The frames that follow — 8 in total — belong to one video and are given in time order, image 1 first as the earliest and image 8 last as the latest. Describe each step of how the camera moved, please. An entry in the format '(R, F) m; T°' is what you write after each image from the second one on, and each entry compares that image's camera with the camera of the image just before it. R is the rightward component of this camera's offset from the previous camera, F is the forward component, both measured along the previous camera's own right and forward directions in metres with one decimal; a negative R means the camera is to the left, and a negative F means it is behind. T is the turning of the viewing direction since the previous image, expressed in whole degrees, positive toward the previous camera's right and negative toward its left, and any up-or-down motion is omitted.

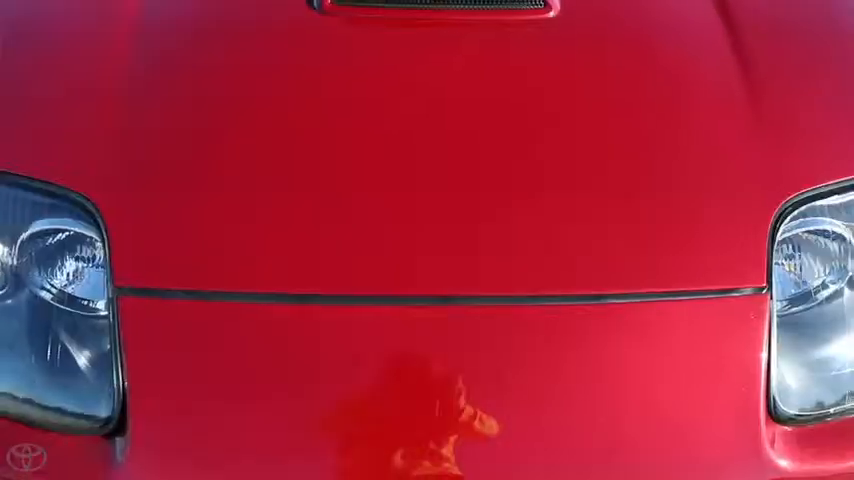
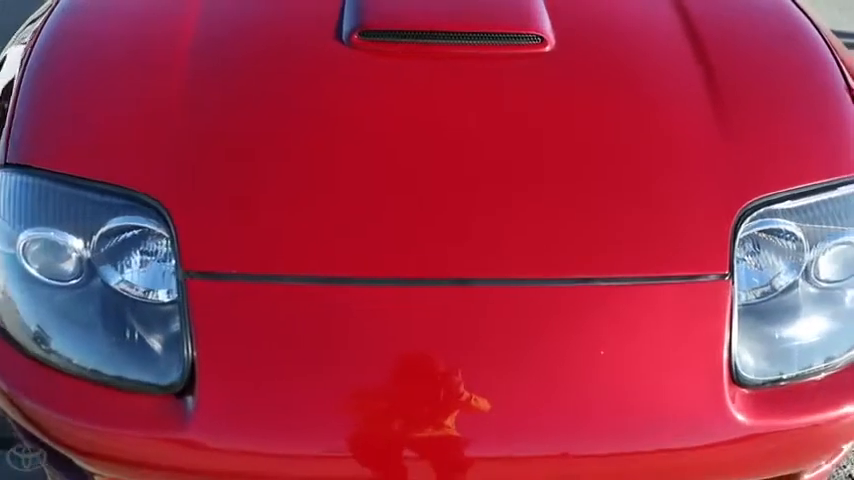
(+0.1, -0.1) m; -5°
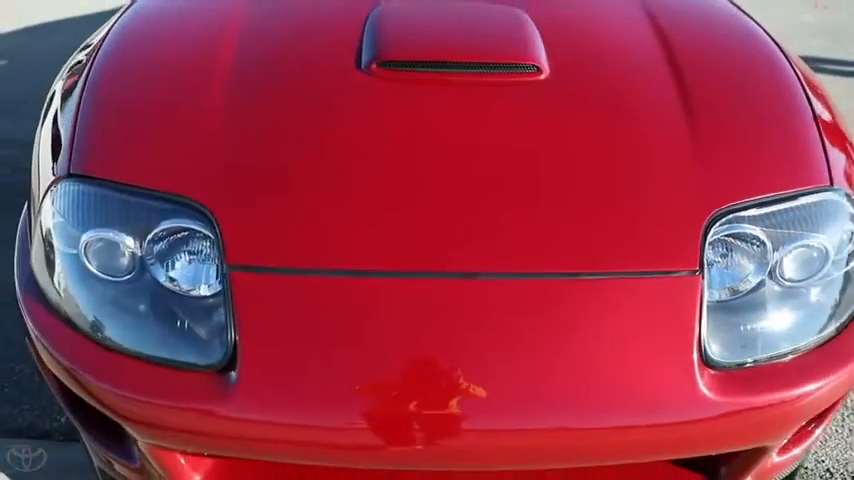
(0.0, -0.2) m; -1°
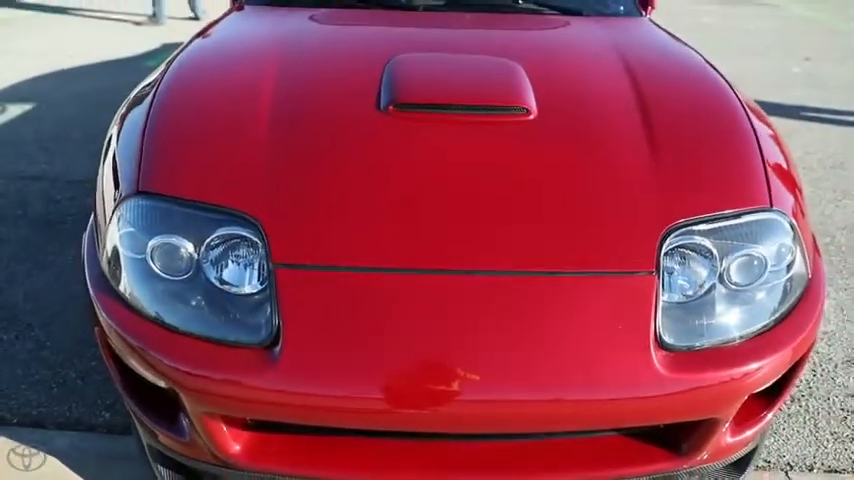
(0.0, -0.3) m; 0°
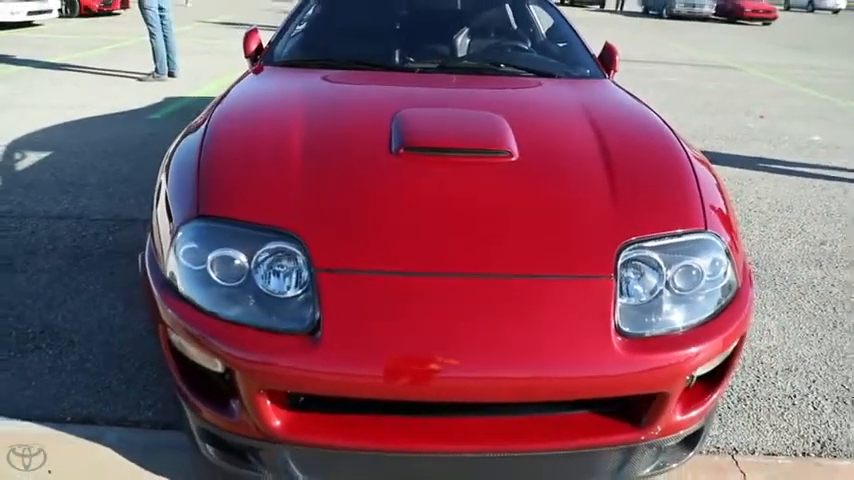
(-0.1, -0.4) m; +2°
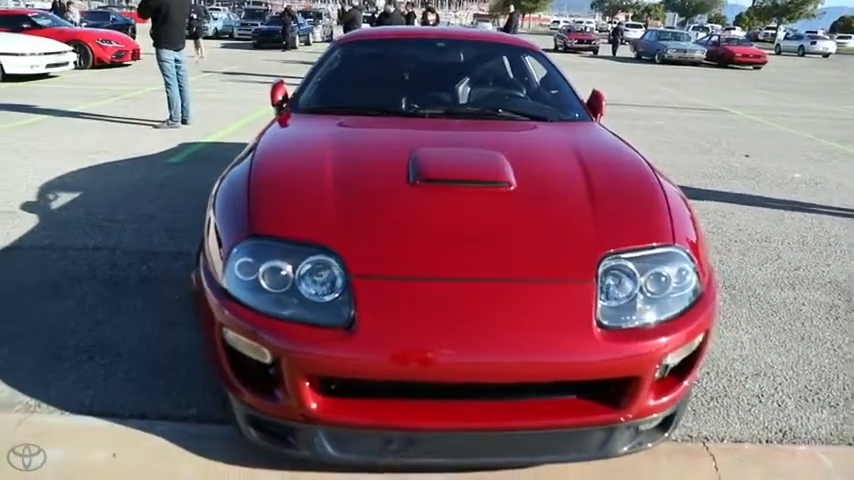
(0.0, -0.4) m; 0°
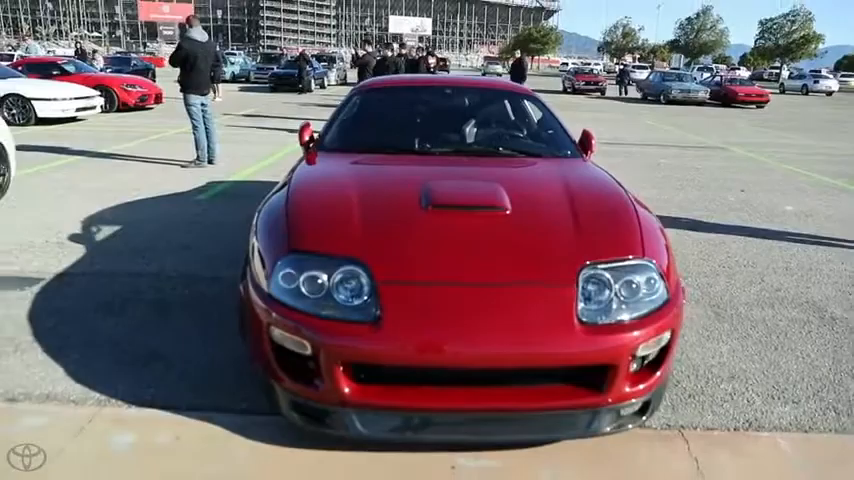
(0.0, -0.5) m; -1°
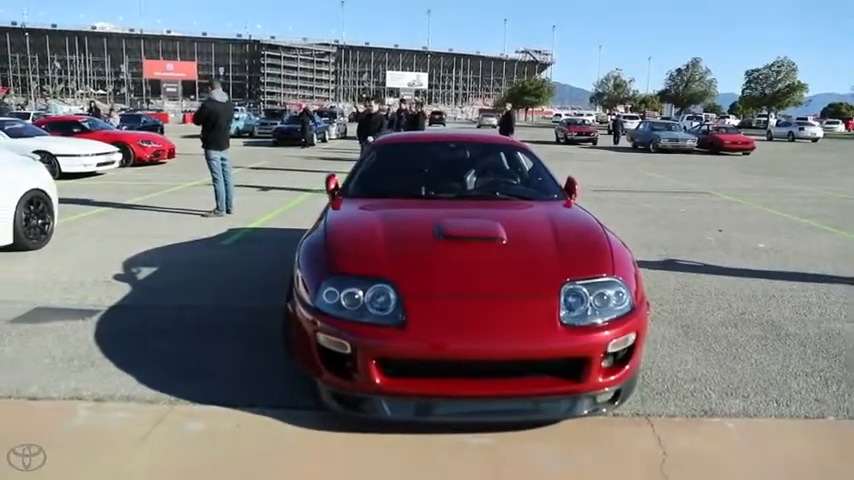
(-0.1, -0.7) m; 0°
